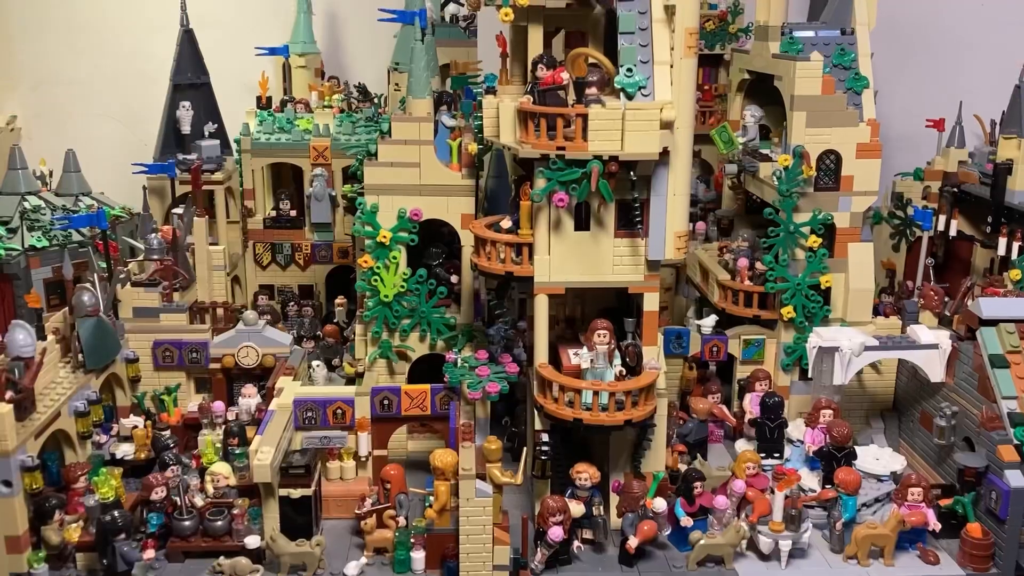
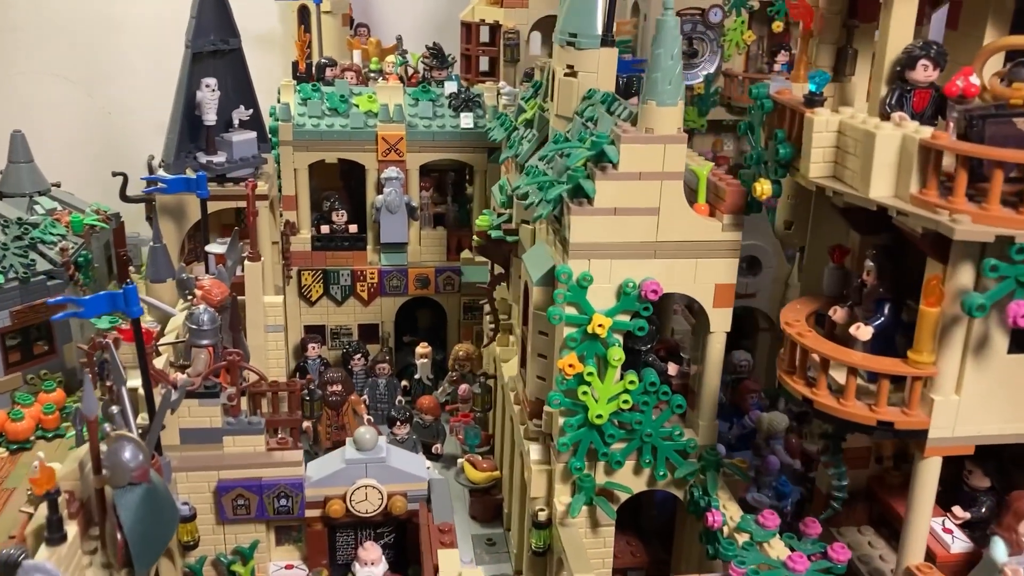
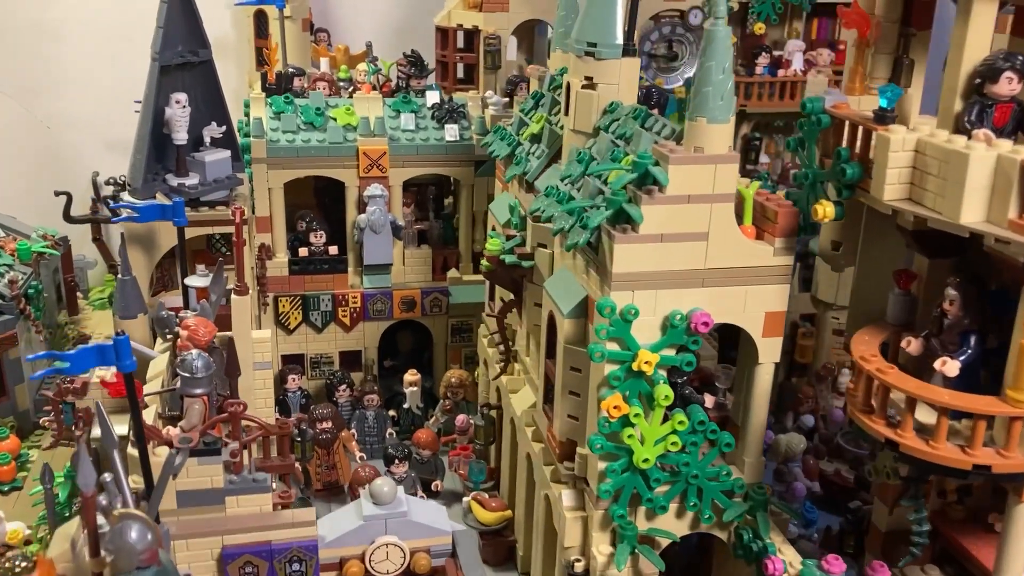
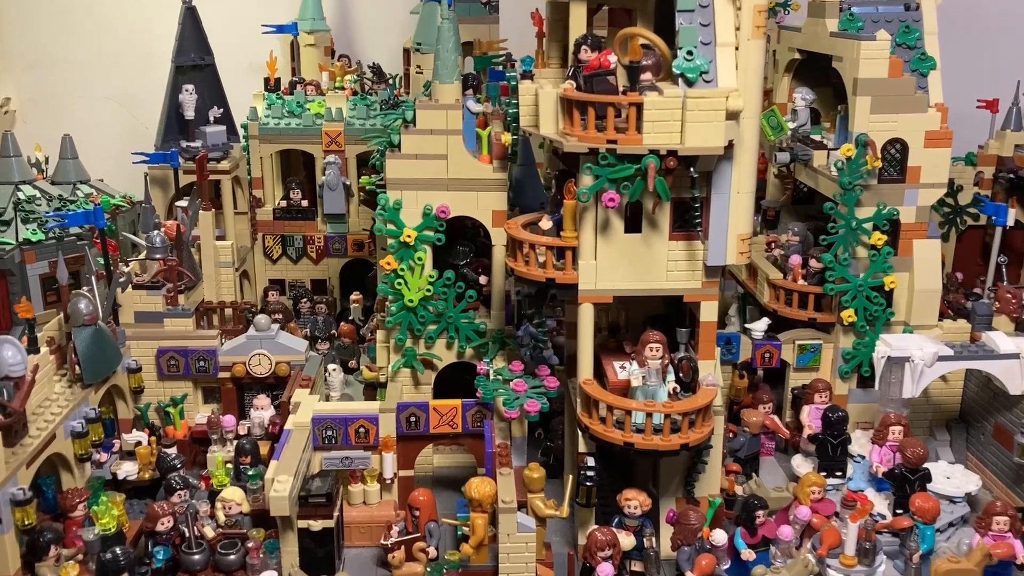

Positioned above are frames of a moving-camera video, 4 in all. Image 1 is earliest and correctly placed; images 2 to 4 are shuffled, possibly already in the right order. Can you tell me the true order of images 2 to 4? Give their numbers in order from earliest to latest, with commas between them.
4, 2, 3
